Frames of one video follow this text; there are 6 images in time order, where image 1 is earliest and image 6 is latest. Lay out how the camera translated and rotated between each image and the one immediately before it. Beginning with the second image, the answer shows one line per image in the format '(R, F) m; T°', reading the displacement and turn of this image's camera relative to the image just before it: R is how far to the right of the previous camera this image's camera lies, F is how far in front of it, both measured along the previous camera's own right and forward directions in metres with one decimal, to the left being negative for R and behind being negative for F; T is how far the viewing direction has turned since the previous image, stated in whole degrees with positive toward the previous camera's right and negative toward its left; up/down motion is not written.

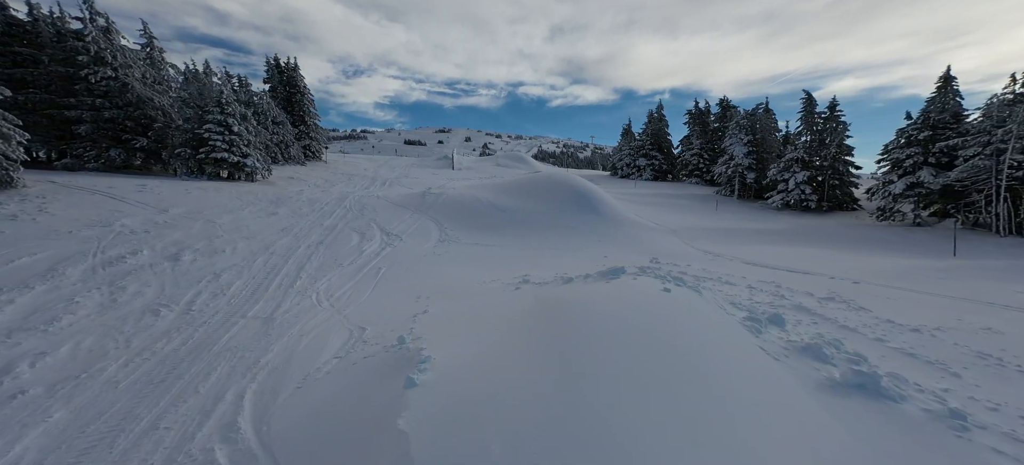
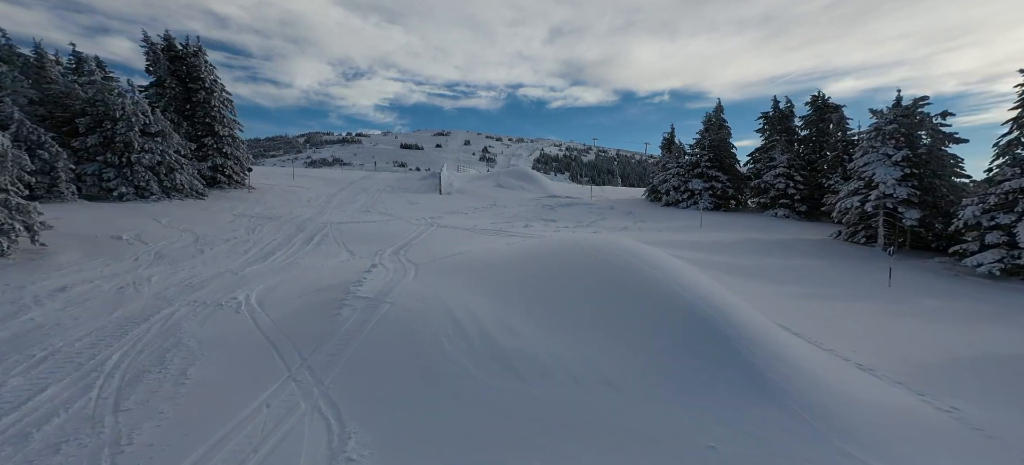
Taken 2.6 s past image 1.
(-0.3, +7.9) m; 0°
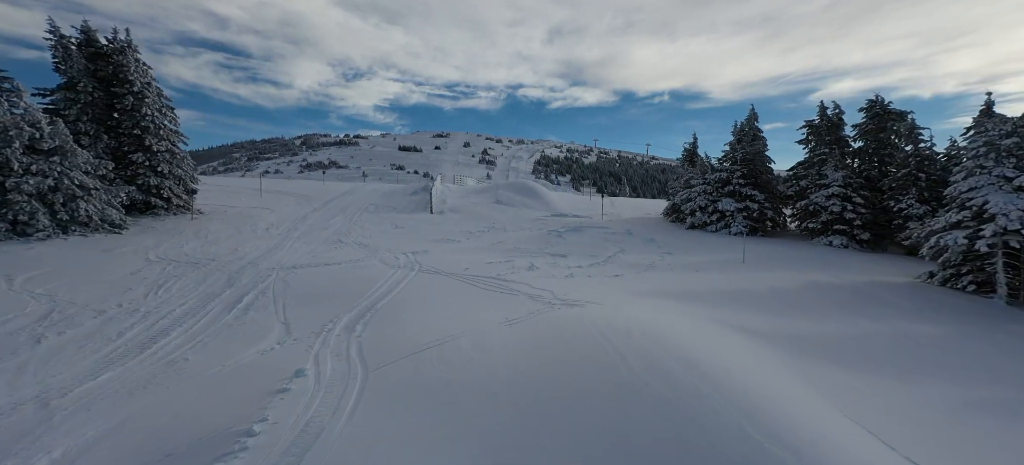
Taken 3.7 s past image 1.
(0.0, +3.4) m; 0°
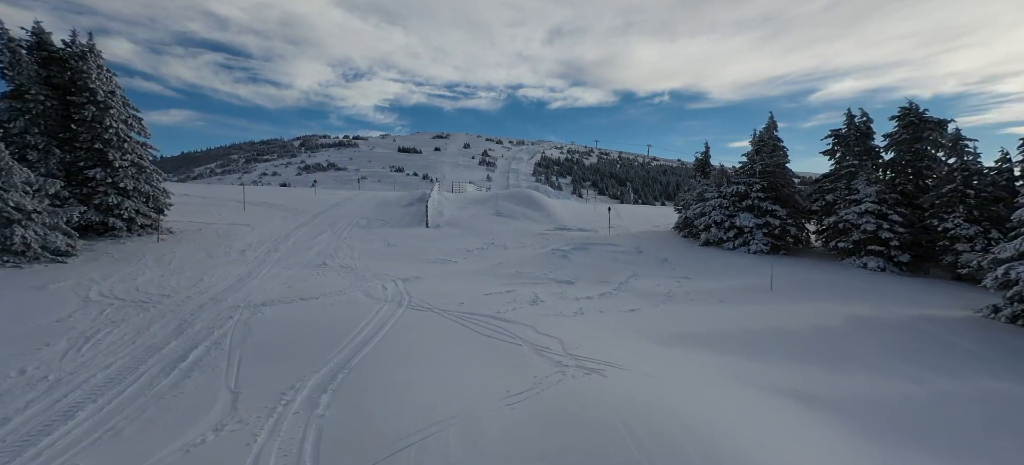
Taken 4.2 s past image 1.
(0.0, +1.5) m; 0°
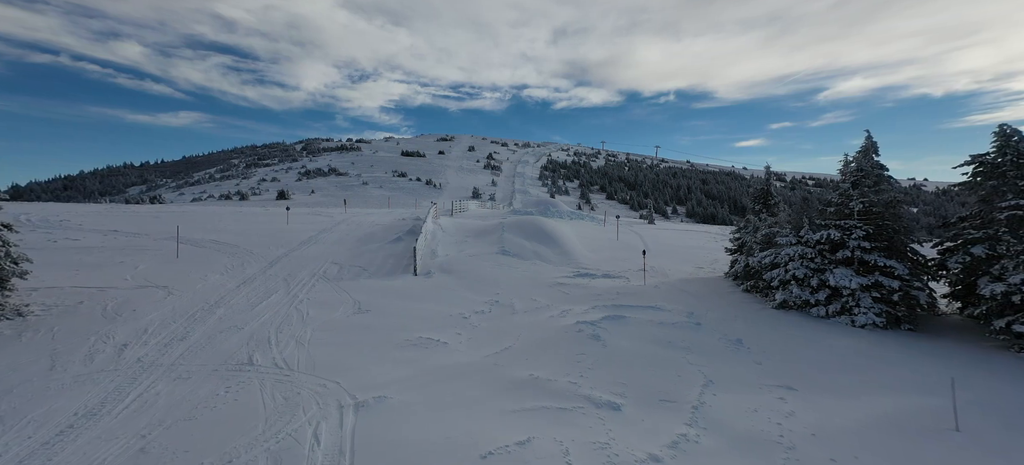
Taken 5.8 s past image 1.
(-0.2, +5.0) m; -1°
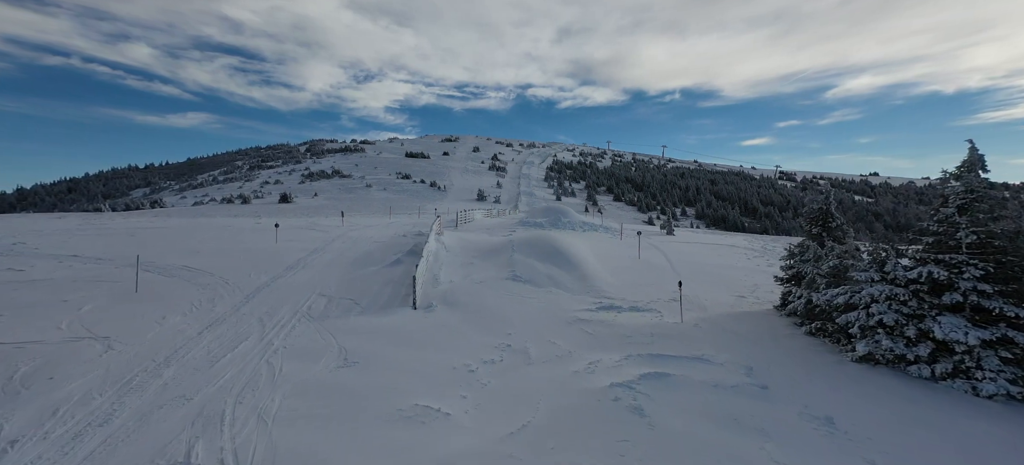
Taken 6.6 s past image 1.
(-0.3, +2.7) m; -1°
